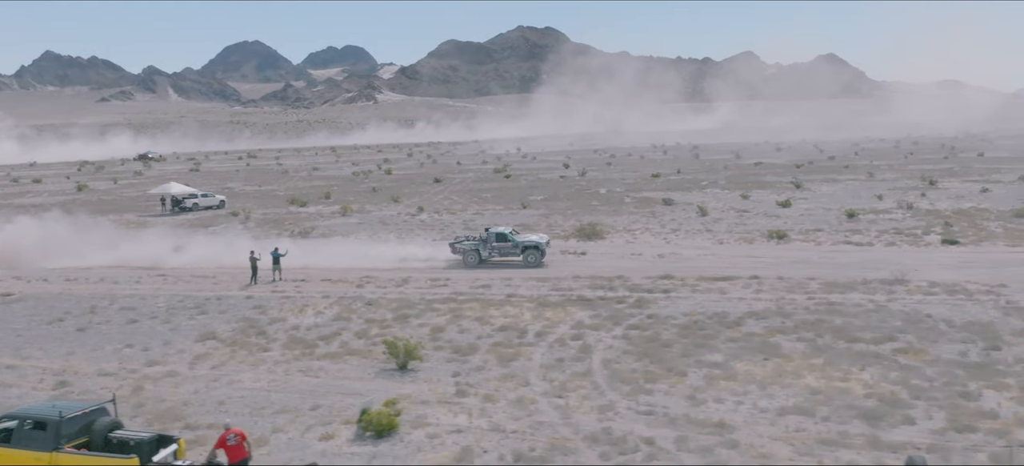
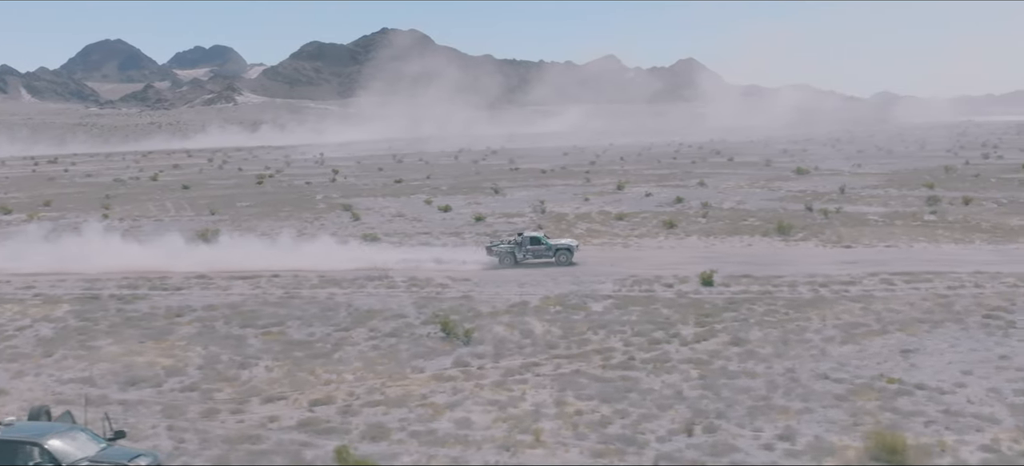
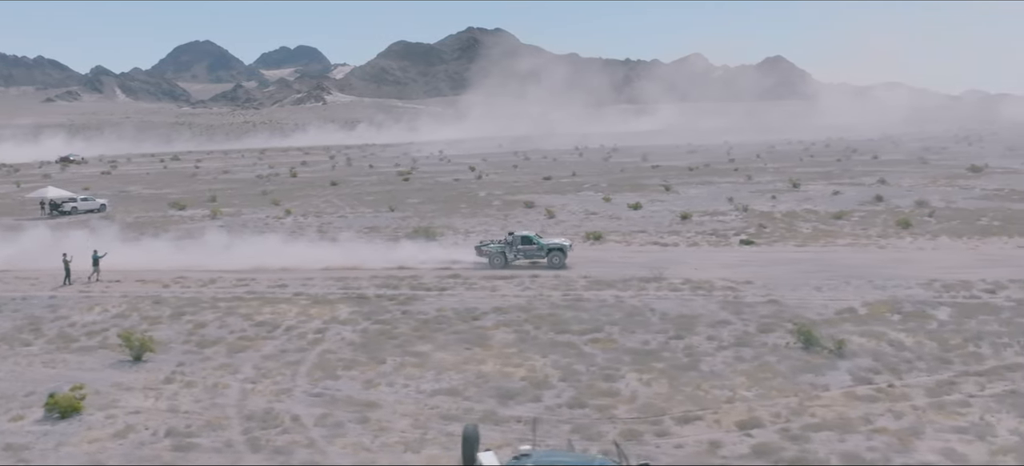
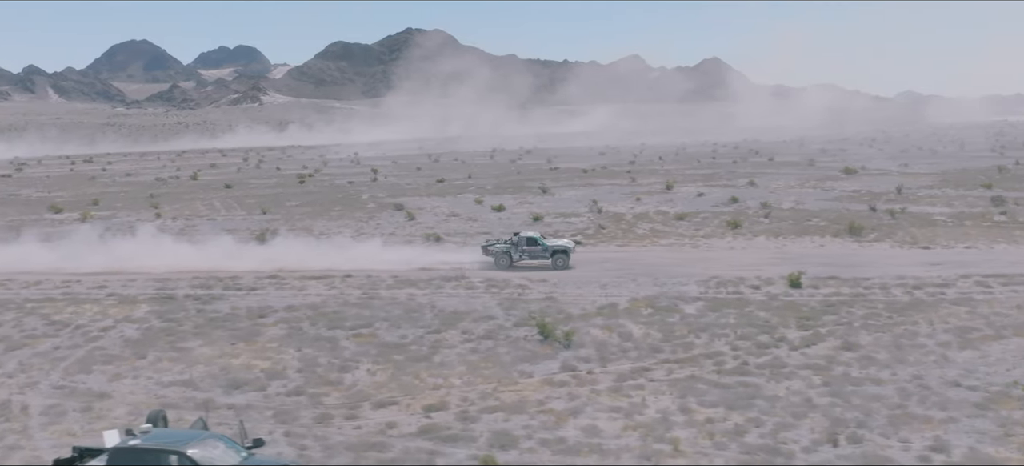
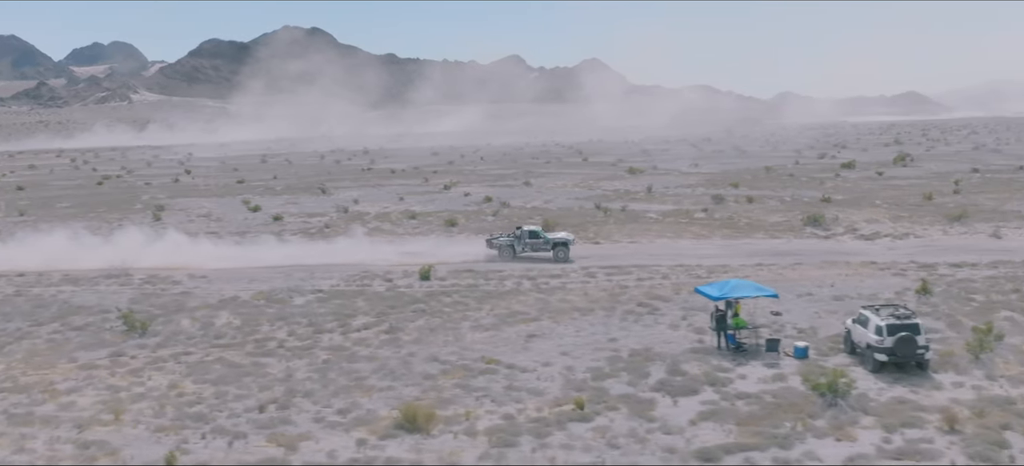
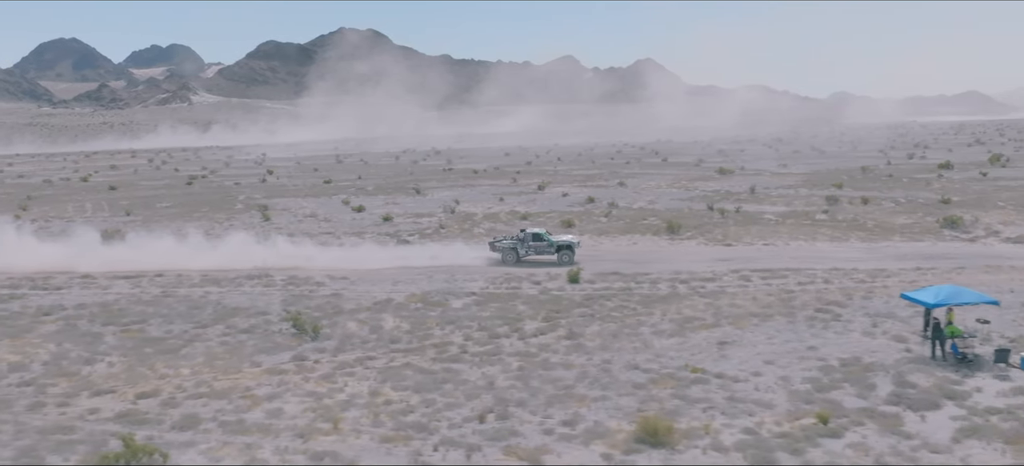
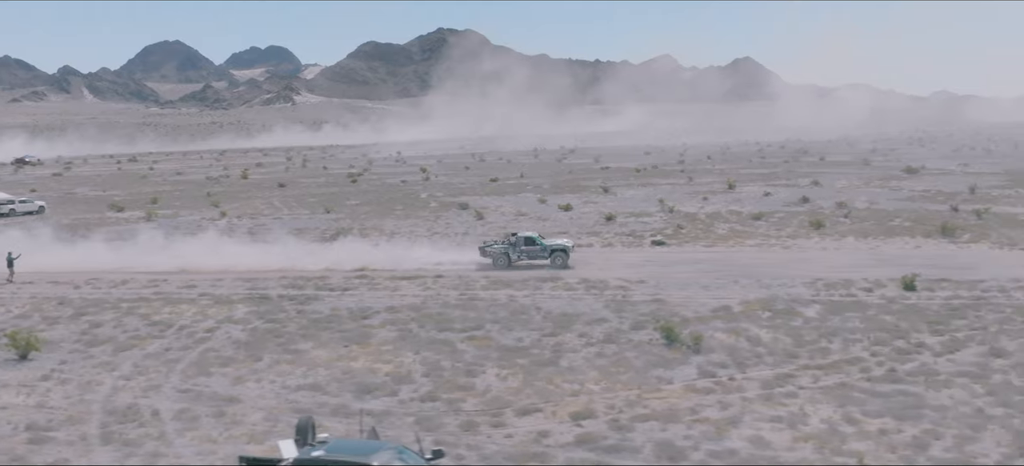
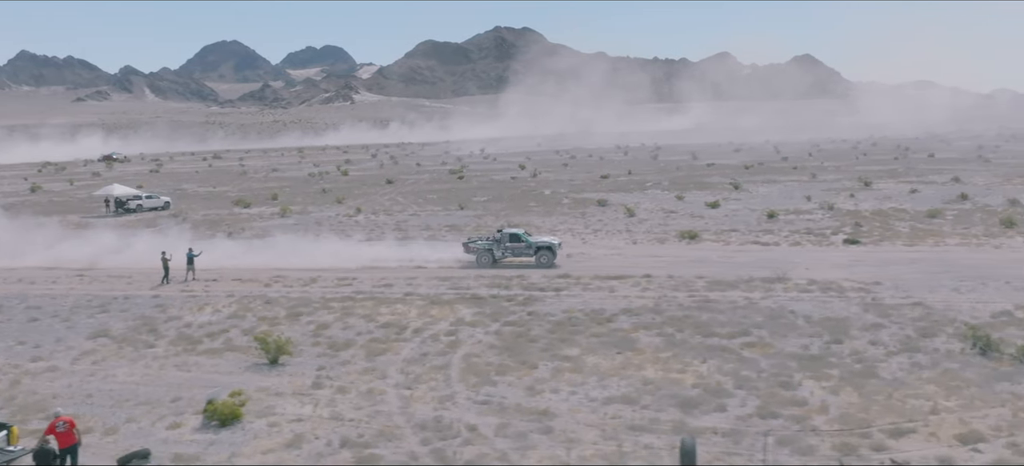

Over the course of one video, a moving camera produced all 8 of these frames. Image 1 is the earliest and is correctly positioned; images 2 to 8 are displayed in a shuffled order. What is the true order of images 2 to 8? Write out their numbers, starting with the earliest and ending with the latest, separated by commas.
8, 3, 7, 4, 2, 6, 5
